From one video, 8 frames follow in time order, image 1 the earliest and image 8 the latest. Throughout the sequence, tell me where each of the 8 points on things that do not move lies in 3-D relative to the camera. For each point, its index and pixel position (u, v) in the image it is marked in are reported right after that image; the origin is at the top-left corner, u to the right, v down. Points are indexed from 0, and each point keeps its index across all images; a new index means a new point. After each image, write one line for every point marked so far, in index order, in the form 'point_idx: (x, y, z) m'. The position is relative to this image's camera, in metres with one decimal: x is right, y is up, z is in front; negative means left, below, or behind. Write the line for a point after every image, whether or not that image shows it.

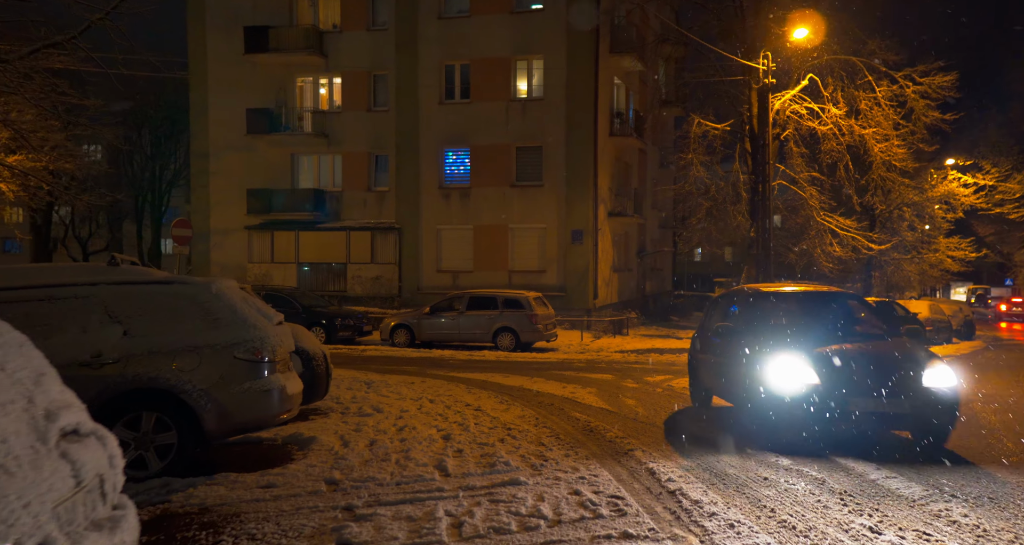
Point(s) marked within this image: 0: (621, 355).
0: (+2.3, -1.7, +19.4) m
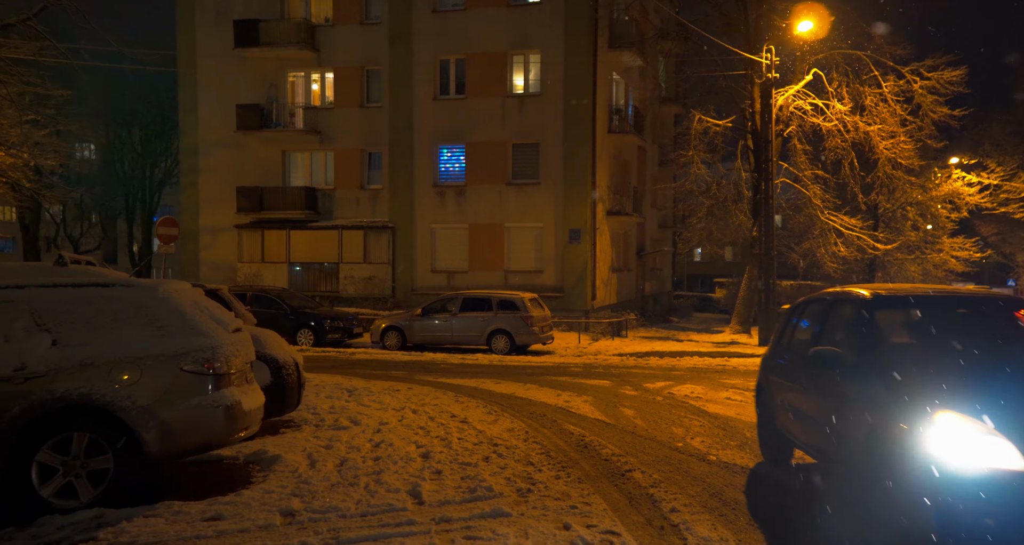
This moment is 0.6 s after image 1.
0: (+2.2, -1.8, +18.7) m
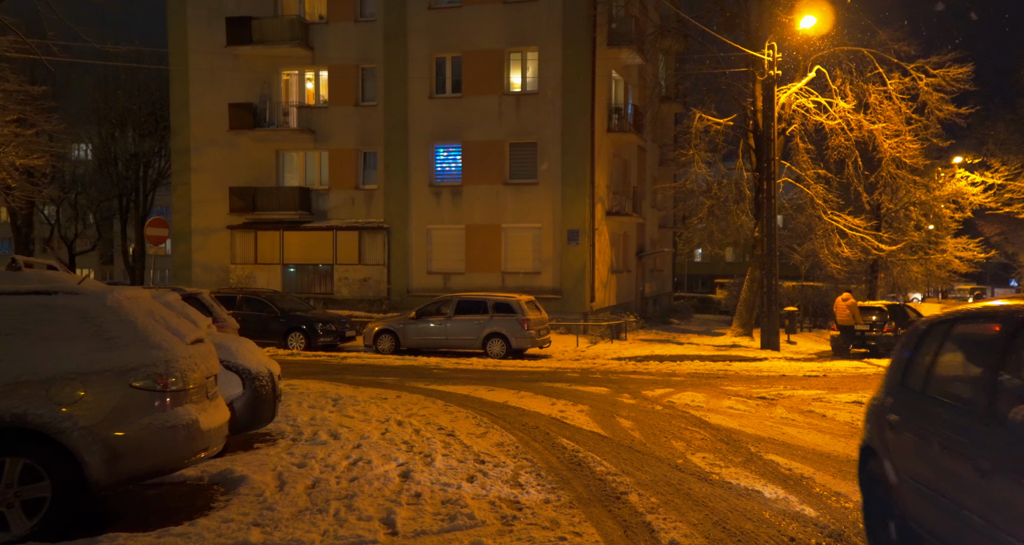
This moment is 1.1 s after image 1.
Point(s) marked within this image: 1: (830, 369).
0: (+2.1, -1.8, +18.2) m
1: (+6.0, -1.8, +17.0) m
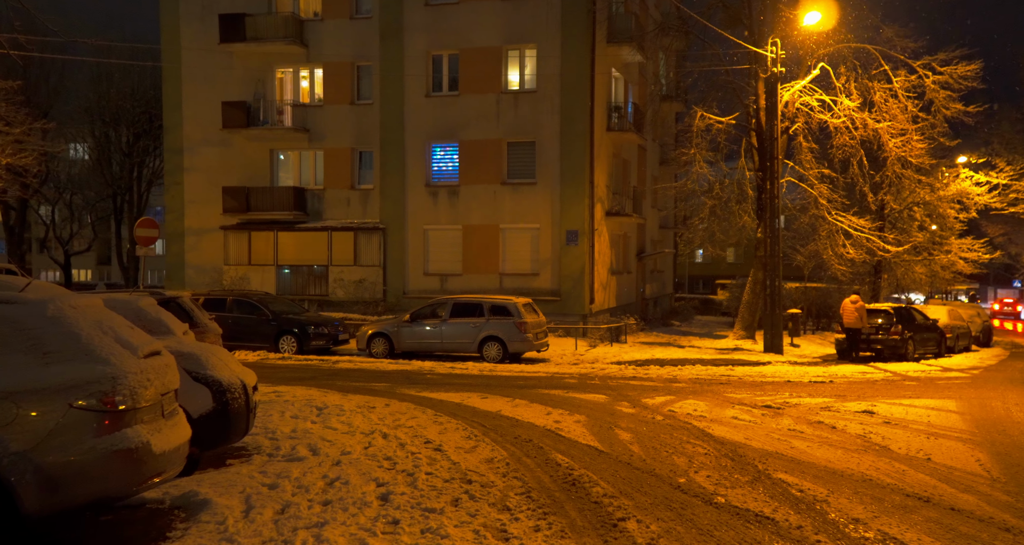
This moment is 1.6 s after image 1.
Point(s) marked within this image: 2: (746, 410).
0: (+2.1, -1.8, +17.7) m
1: (+5.9, -1.8, +16.5) m
2: (+2.8, -1.6, +11.0) m
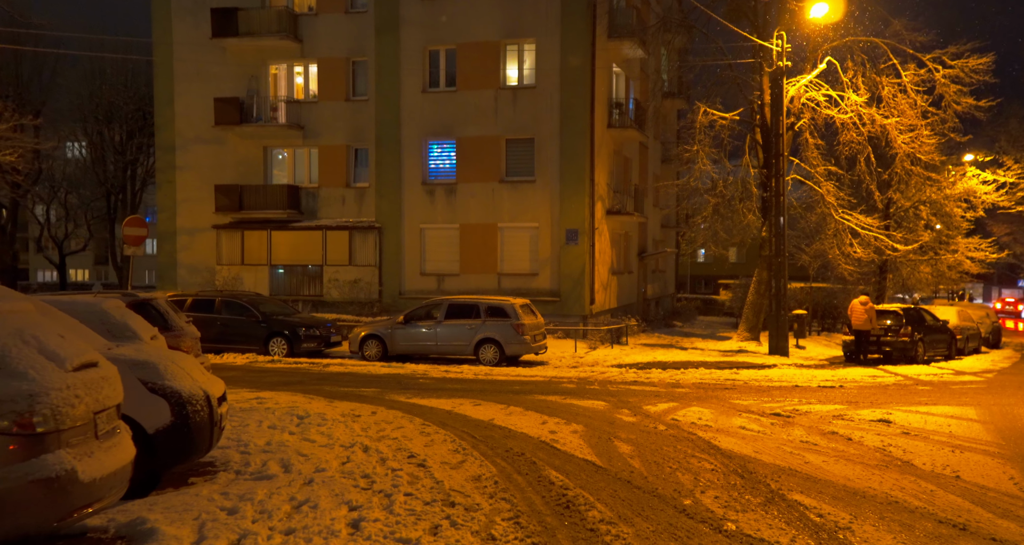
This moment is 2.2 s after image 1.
0: (+2.0, -1.8, +17.1) m
1: (+5.8, -1.8, +15.9) m
2: (+2.8, -1.6, +10.3) m
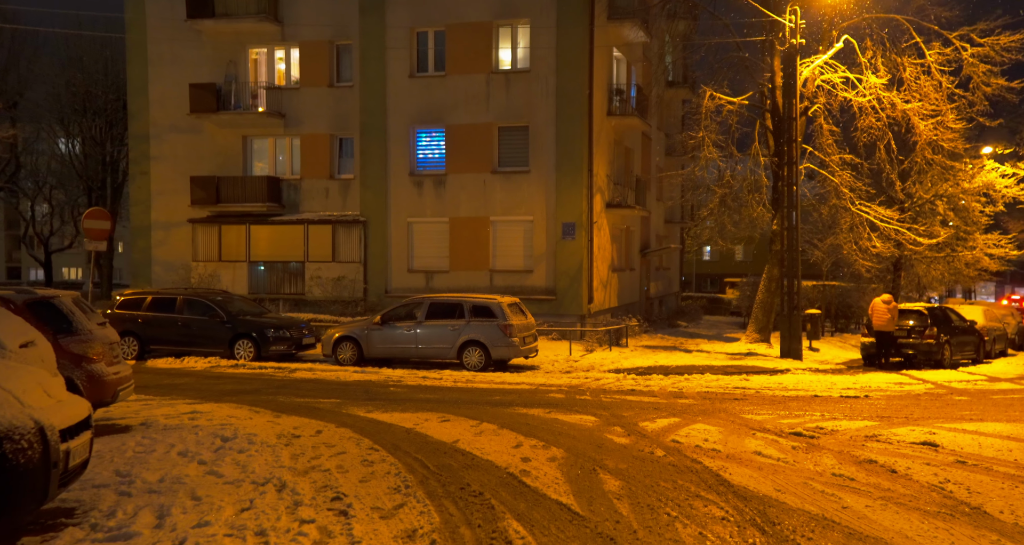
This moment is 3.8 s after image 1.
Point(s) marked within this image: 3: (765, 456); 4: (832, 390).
0: (+1.8, -1.8, +15.4) m
1: (+5.6, -1.7, +14.2) m
2: (+2.5, -1.6, +8.6) m
3: (+2.1, -1.5, +7.7) m
4: (+4.7, -1.7, +13.4) m
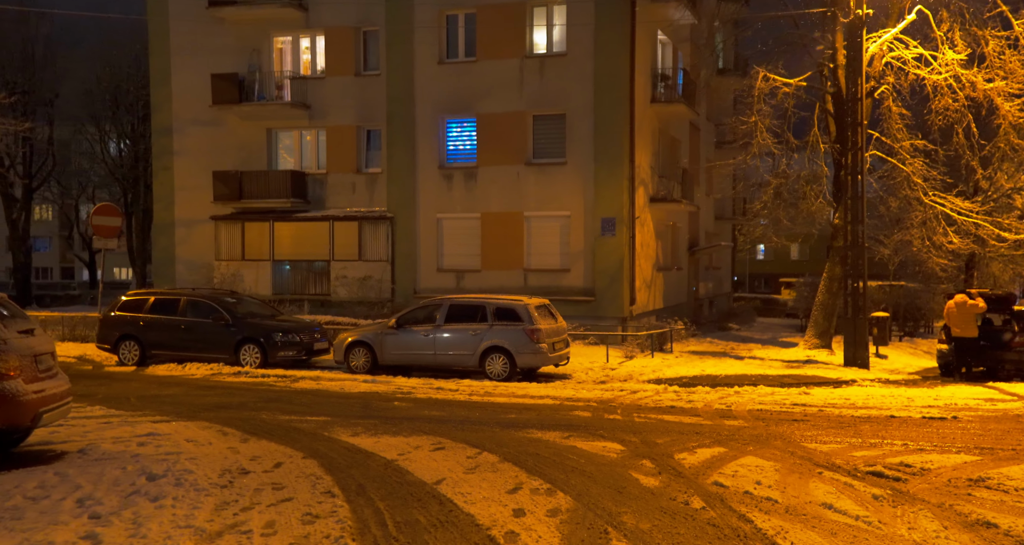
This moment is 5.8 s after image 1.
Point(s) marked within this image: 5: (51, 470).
0: (+2.1, -1.7, +13.5) m
1: (+5.9, -1.7, +12.1) m
2: (+2.5, -1.6, +6.8) m
3: (+2.1, -1.5, +5.8) m
4: (+5.0, -1.7, +11.4) m
5: (-3.5, -1.5, +7.0) m
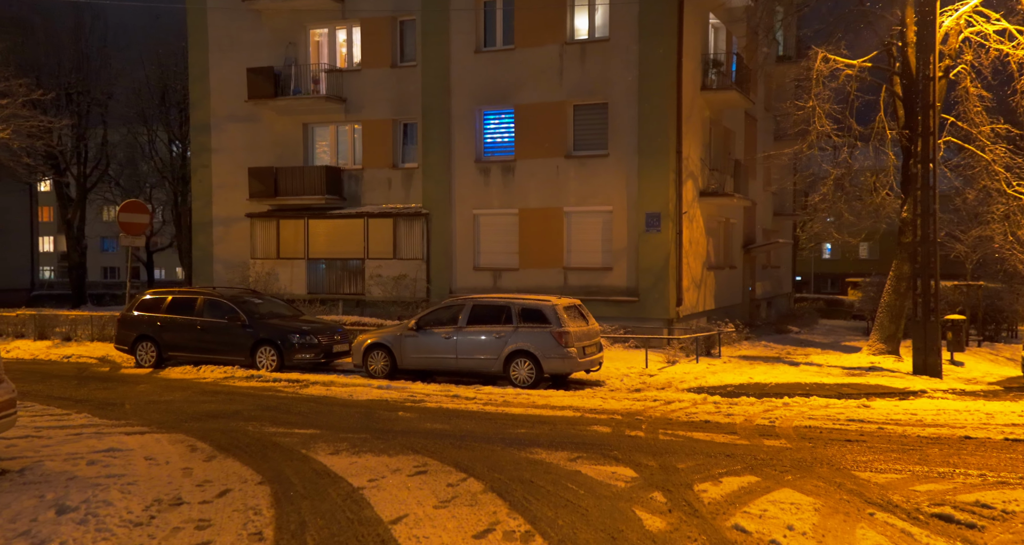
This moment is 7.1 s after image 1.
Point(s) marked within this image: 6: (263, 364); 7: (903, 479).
0: (+2.4, -1.7, +12.2) m
1: (+6.1, -1.7, +10.5) m
2: (+2.3, -1.5, +5.4) m
3: (+1.9, -1.5, +4.5) m
4: (+5.1, -1.7, +9.9) m
5: (-3.6, -1.5, +6.1) m
6: (-4.3, -1.6, +15.8) m
7: (+3.0, -1.6, +7.1) m
